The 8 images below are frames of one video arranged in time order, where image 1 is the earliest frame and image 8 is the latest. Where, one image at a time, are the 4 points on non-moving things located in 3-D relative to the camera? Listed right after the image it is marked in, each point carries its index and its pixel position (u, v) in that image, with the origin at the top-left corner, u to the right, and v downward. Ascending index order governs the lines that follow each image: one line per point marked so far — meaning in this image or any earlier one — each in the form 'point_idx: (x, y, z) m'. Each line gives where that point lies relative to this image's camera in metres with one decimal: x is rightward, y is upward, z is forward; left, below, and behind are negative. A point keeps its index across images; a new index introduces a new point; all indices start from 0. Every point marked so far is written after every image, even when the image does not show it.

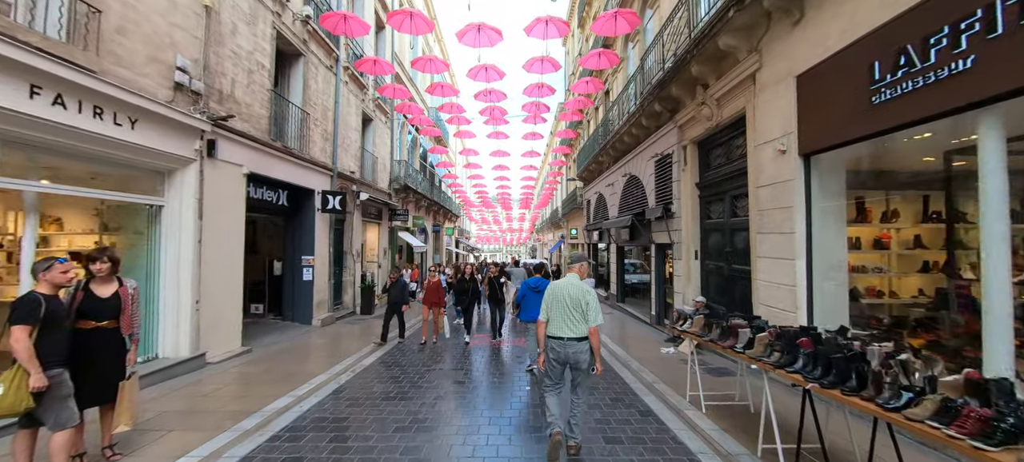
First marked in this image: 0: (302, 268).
0: (-5.6, -1.0, +9.9) m
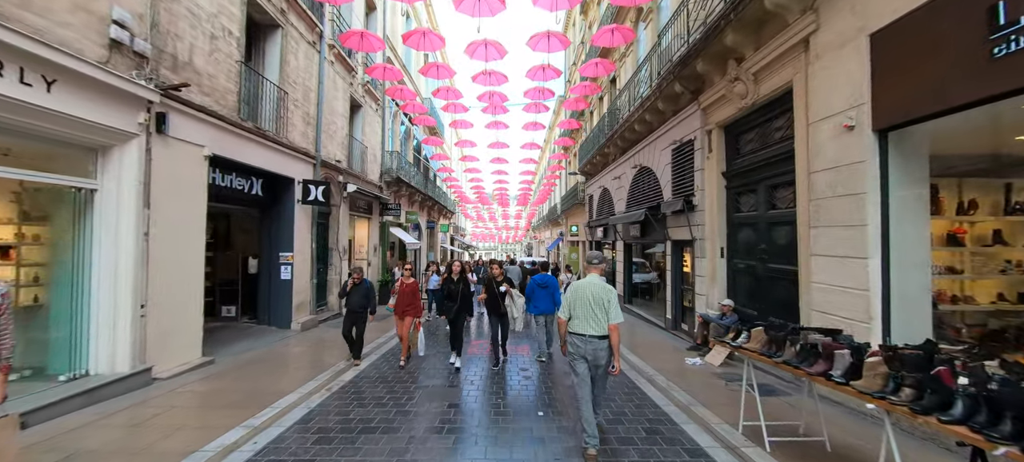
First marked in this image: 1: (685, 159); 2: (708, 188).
0: (-5.5, -0.8, +8.9) m
1: (+3.9, +1.7, +8.5) m
2: (+4.0, +0.9, +7.6) m
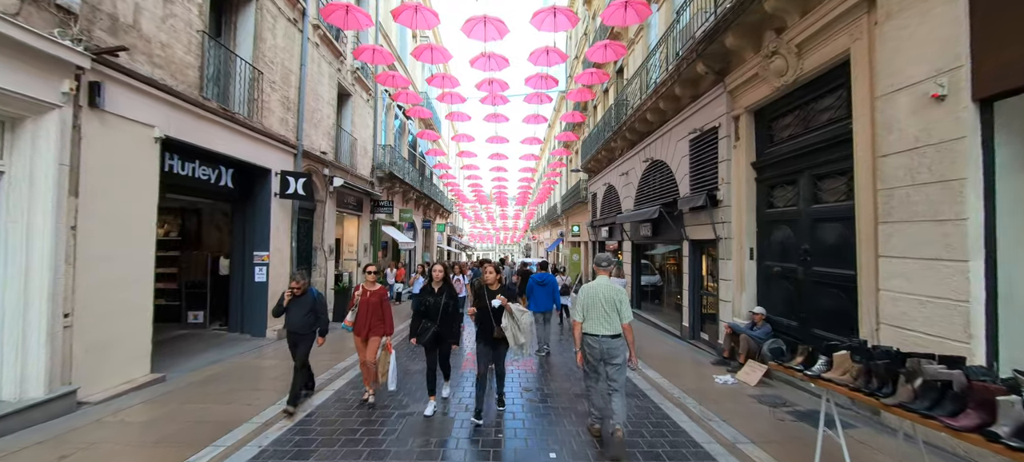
0: (-5.5, -0.8, +8.0) m
1: (+4.0, +1.7, +7.6) m
2: (+4.1, +0.9, +6.8) m
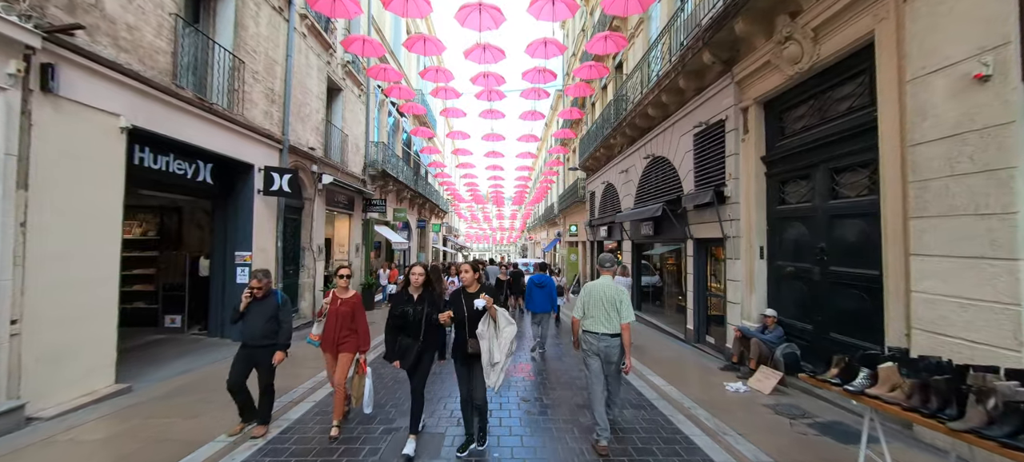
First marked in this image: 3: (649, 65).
0: (-5.6, -0.7, +7.5) m
1: (+3.9, +1.7, +7.3) m
2: (+4.0, +1.0, +6.4) m
3: (+3.5, +4.3, +9.6) m
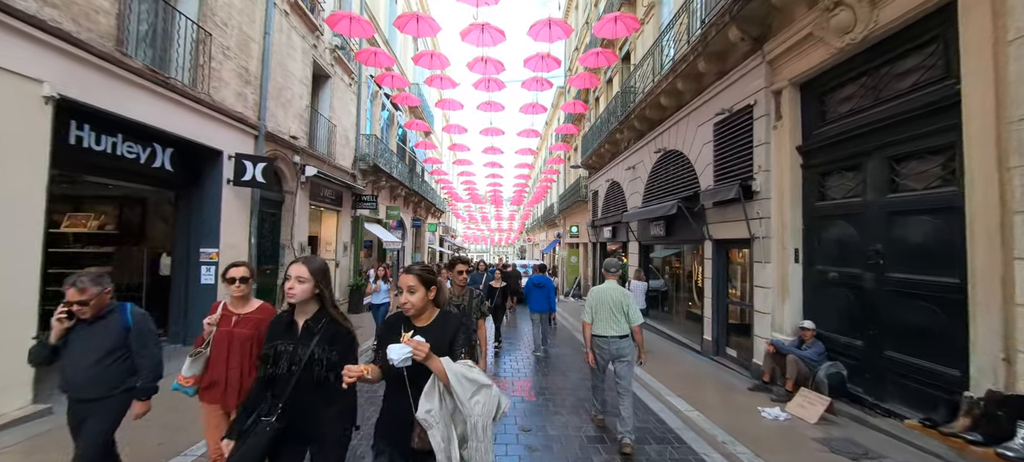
0: (-5.6, -0.6, +6.7) m
1: (+3.9, +1.7, +6.5) m
2: (+4.0, +1.0, +5.6) m
3: (+3.6, +4.3, +8.8) m
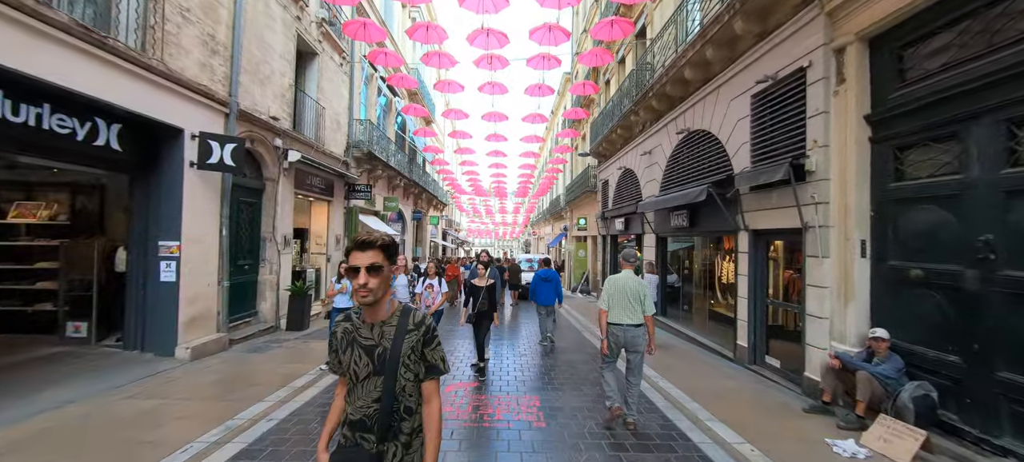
0: (-5.6, -0.5, +5.8) m
1: (+4.0, +1.9, +5.5) m
2: (+4.0, +1.1, +4.7) m
3: (+3.6, +4.5, +7.8) m
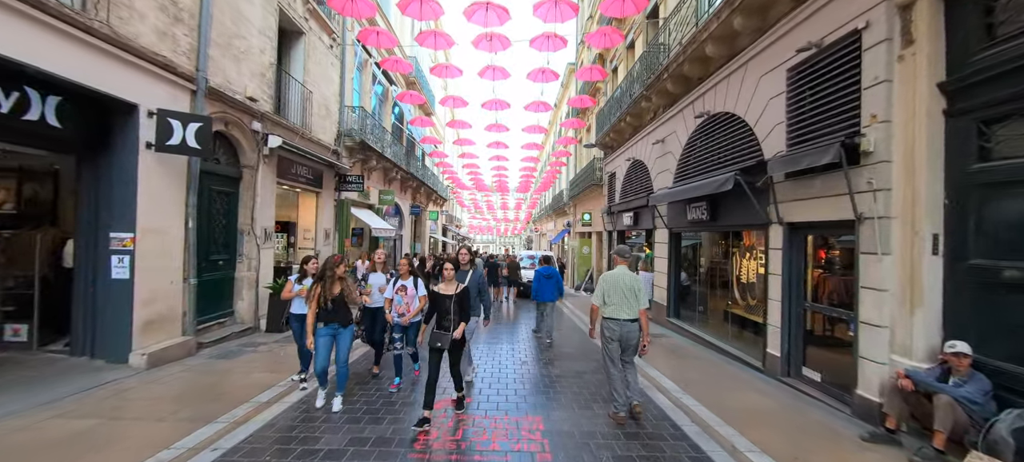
0: (-5.5, -0.3, +5.1) m
1: (+4.0, +2.0, +4.7) m
2: (+4.1, +1.2, +3.9) m
3: (+3.7, +4.6, +7.0) m
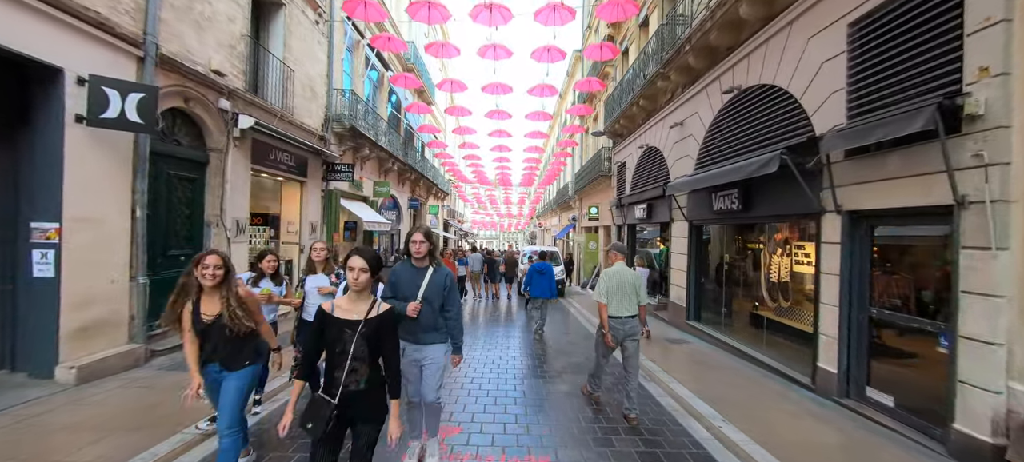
0: (-5.5, -0.2, +4.3) m
1: (+4.0, +2.1, +3.8) m
2: (+4.0, +1.3, +2.9) m
3: (+3.7, +4.7, +6.0) m
